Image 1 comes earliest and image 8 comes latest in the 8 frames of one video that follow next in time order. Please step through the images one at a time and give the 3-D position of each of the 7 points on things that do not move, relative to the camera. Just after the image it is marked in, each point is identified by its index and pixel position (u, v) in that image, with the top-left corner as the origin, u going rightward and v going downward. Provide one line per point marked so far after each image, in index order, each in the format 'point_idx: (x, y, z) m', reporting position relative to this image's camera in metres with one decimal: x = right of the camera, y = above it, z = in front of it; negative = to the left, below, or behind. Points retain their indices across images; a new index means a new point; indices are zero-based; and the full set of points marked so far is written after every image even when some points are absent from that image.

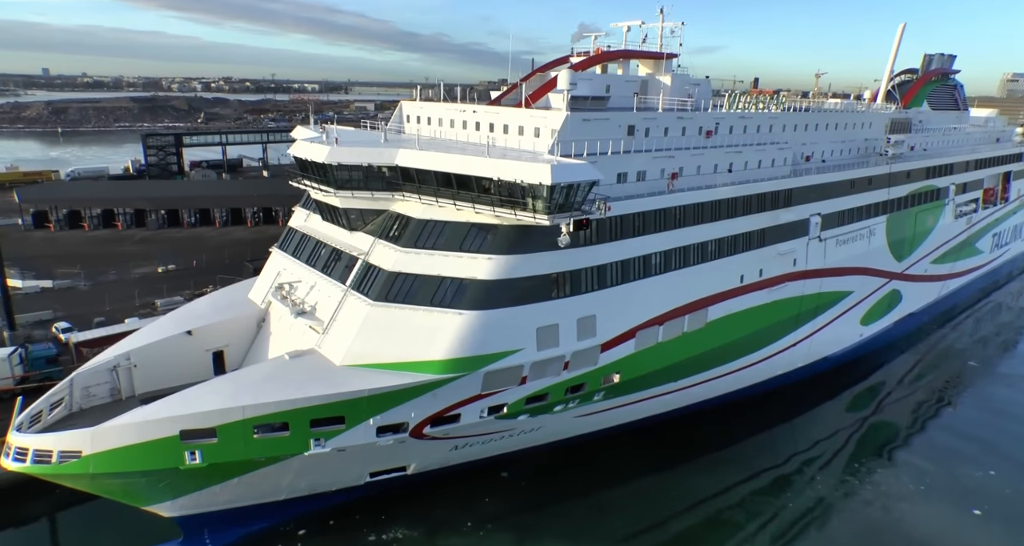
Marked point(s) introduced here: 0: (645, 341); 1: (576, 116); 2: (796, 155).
0: (+2.8, -1.4, +12.9) m
1: (+1.2, +3.0, +11.9) m
2: (+8.2, +3.4, +17.8) m
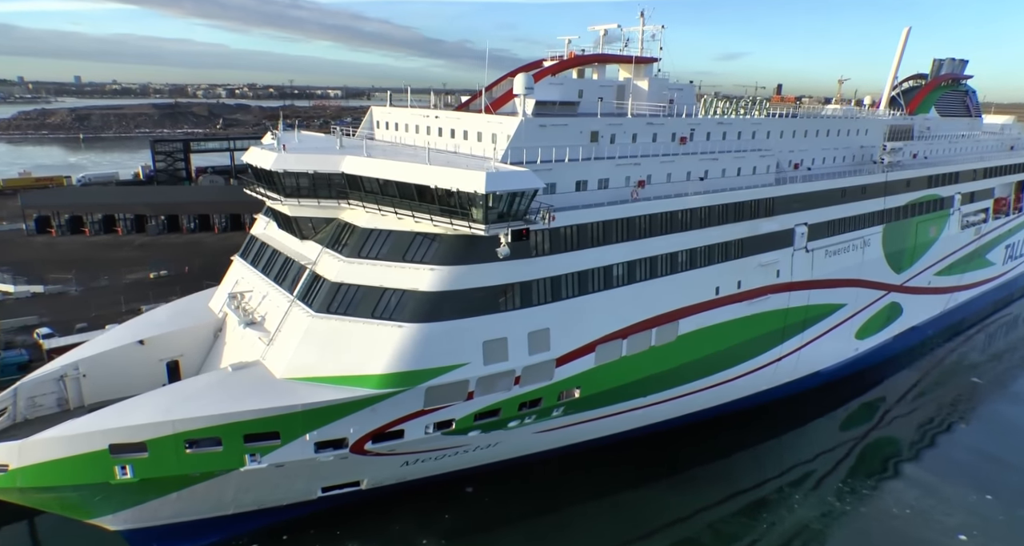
0: (+1.9, -1.7, +12.4) m
1: (+0.3, +2.8, +11.5) m
2: (+7.5, +3.1, +17.2) m
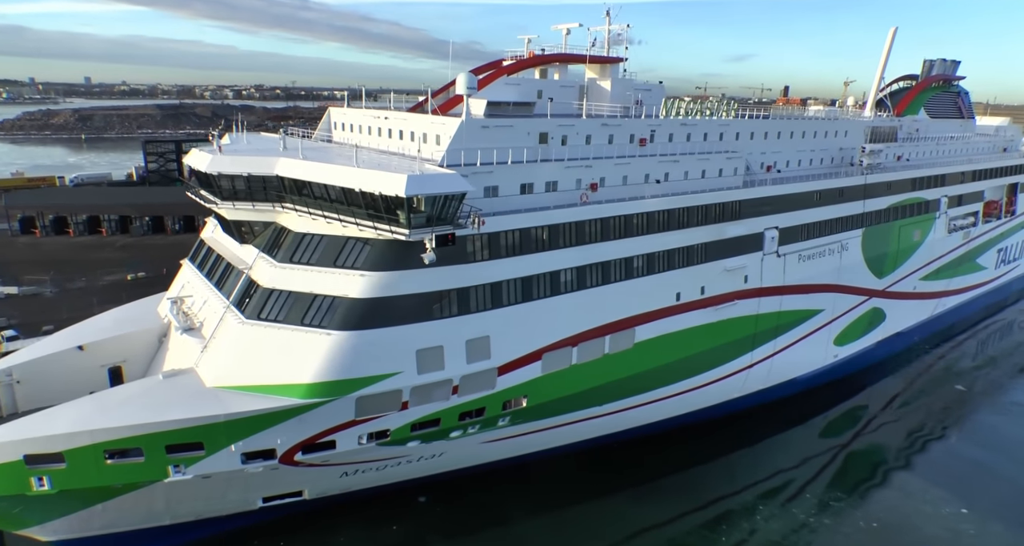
0: (+0.8, -1.8, +12.0) m
1: (-0.7, +2.7, +11.1) m
2: (+6.5, +2.9, +16.7) m
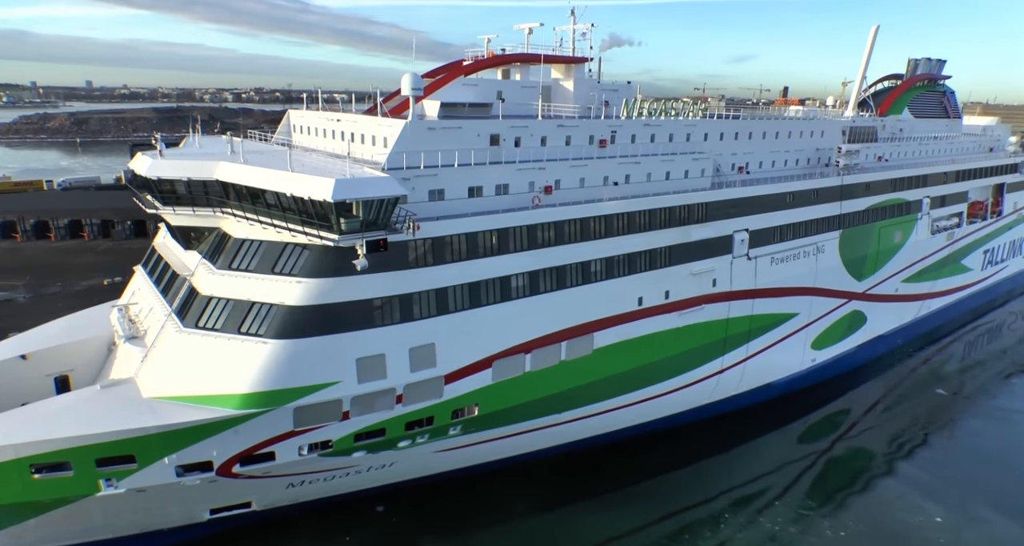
0: (-0.1, -1.9, +11.7) m
1: (-1.7, +2.6, +10.8) m
2: (+5.6, +2.8, +16.4) m
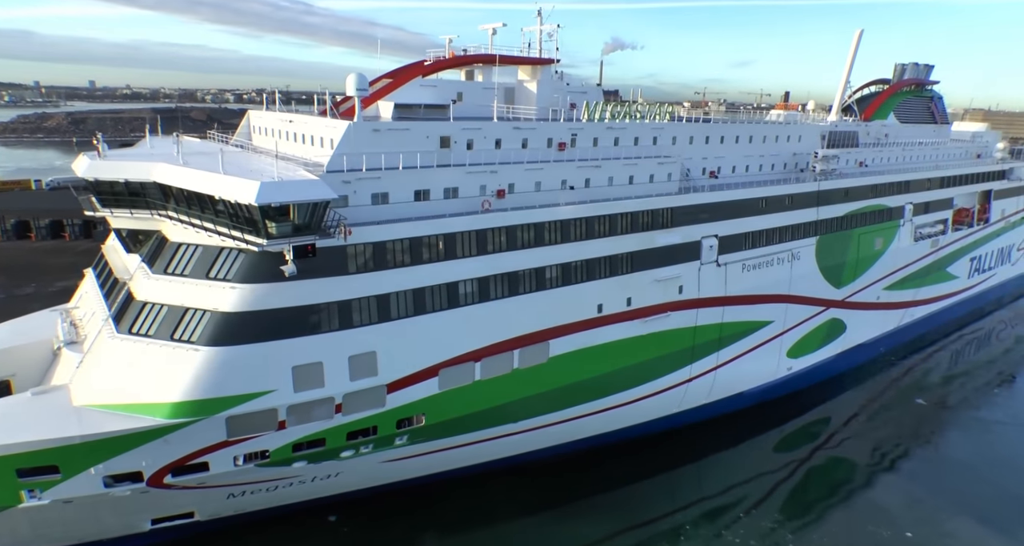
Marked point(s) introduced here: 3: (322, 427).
0: (-1.0, -2.0, +11.4) m
1: (-2.6, +2.5, +10.5) m
2: (+4.7, +2.7, +16.1) m
3: (-3.2, -2.6, +10.4) m
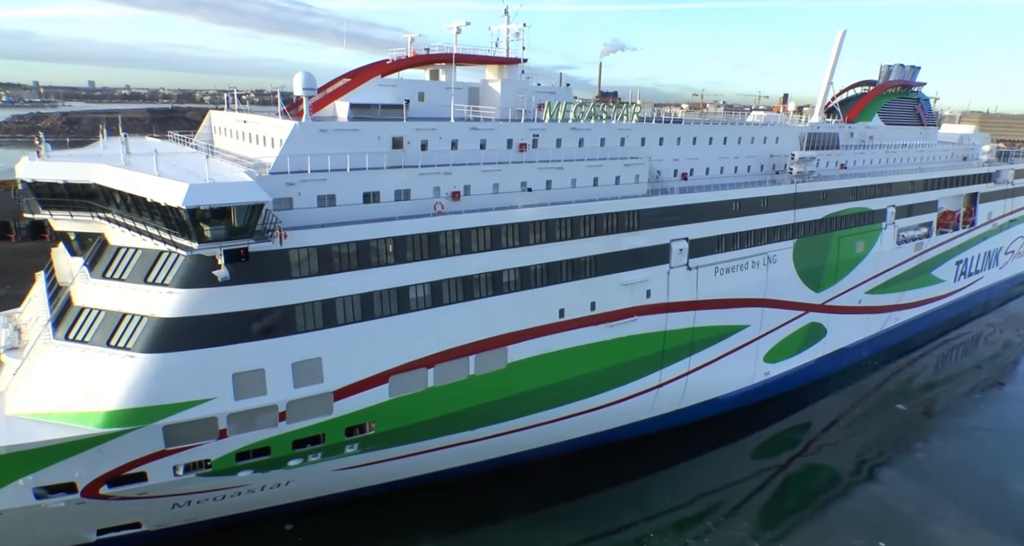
0: (-1.9, -2.0, +11.1) m
1: (-3.4, +2.4, +10.3) m
2: (+3.9, +2.6, +15.8) m
3: (-4.0, -2.7, +10.1) m
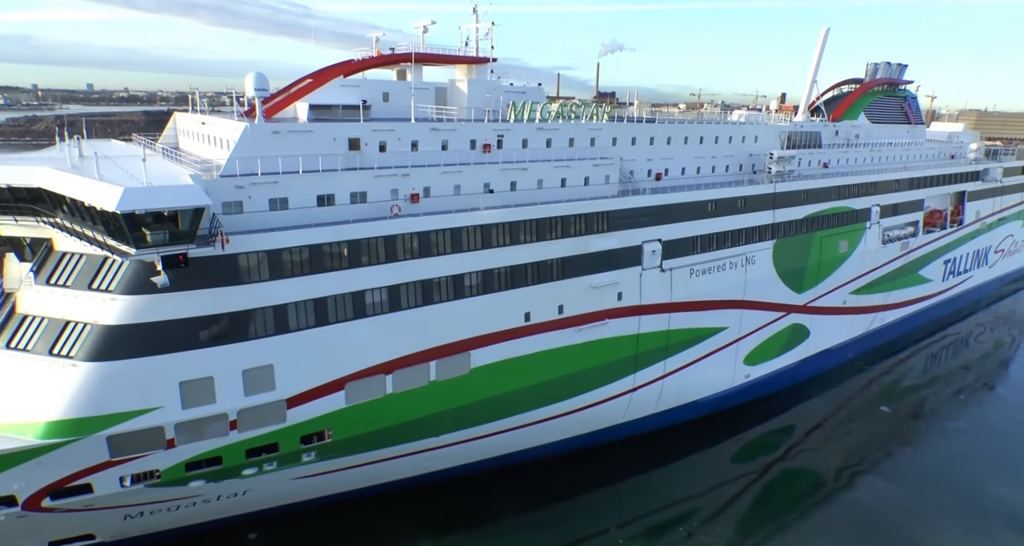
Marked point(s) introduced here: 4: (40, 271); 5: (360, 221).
0: (-2.5, -2.1, +10.9) m
1: (-4.1, +2.4, +10.0) m
2: (+3.2, +2.5, +15.6) m
3: (-4.7, -2.7, +9.9) m
4: (-7.6, 0.0, +10.1) m
5: (-2.6, +0.9, +10.7) m
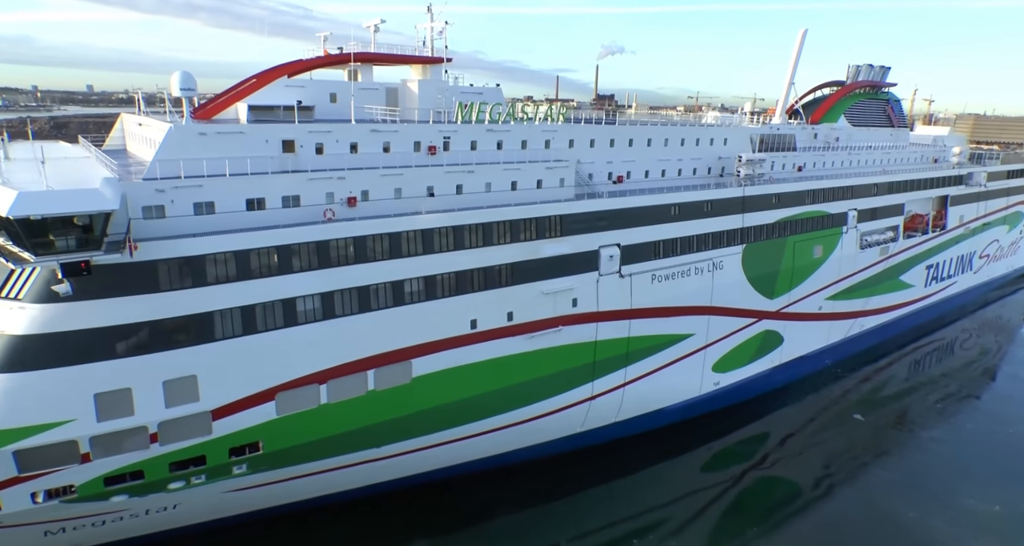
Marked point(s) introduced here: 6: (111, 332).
0: (-3.6, -2.2, +10.5) m
1: (-5.2, +2.3, +9.7) m
2: (+2.1, +2.4, +15.2) m
3: (-5.7, -2.8, +9.5) m
4: (-8.6, 0.0, +9.8) m
5: (-3.6, +0.8, +10.4) m
6: (-5.8, -0.8, +9.1) m
